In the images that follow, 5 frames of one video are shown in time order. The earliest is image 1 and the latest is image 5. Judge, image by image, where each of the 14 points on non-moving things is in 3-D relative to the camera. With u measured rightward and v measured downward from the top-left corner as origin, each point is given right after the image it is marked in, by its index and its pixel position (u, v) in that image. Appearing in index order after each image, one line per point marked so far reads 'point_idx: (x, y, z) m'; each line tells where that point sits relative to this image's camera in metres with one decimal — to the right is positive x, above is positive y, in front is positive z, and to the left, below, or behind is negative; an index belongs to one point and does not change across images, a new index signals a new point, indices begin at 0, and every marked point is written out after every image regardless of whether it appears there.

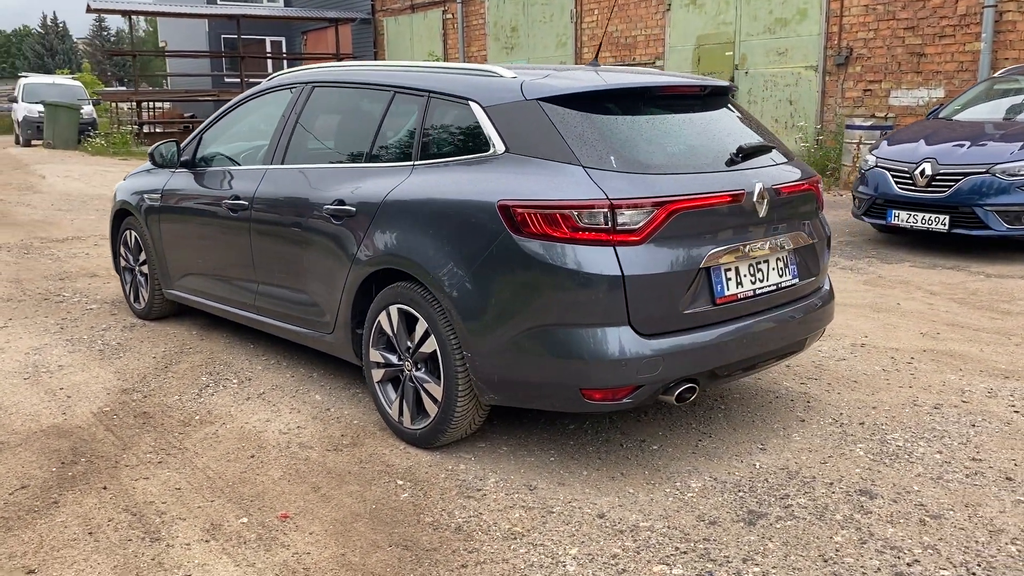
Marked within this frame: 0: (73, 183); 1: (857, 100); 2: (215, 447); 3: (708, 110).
0: (-6.8, +1.6, +13.8) m
1: (+5.0, +2.7, +12.8) m
2: (-1.2, -0.7, +3.7) m
3: (+0.8, +0.7, +3.7) m
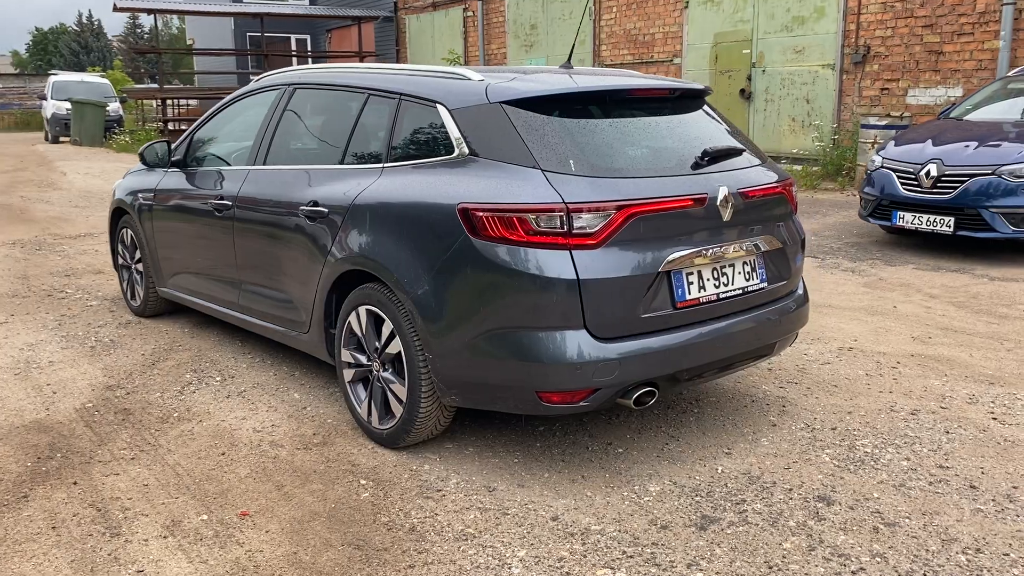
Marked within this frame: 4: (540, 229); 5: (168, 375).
0: (-6.6, +1.7, +14.0) m
1: (+5.1, +2.7, +12.7) m
2: (-1.4, -0.6, +3.7) m
3: (+0.7, +0.7, +3.7) m
4: (+0.1, +0.2, +3.0) m
5: (-1.8, -0.4, +4.6) m
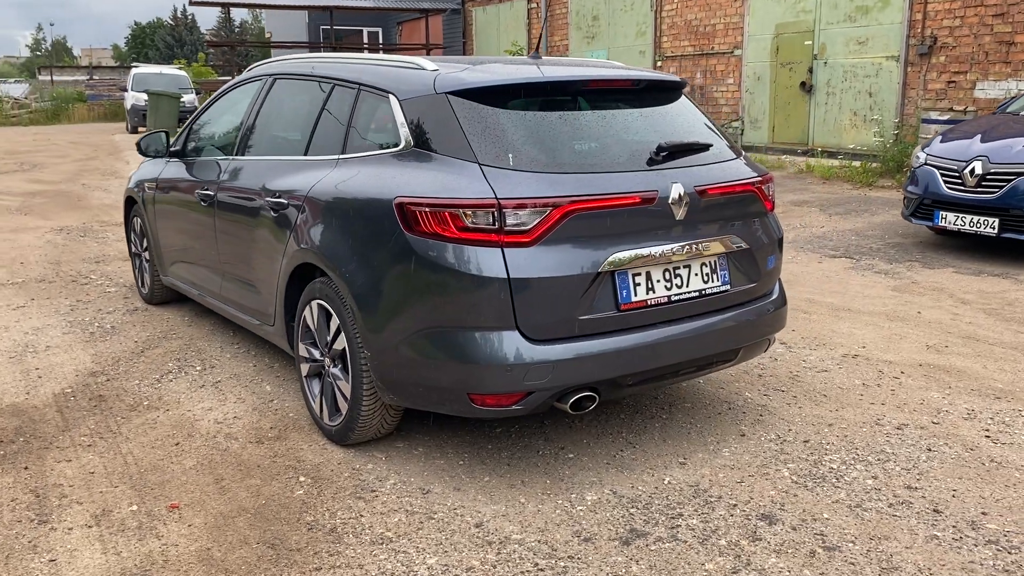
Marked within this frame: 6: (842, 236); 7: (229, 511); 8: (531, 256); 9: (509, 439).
0: (-5.8, +1.9, +14.4) m
1: (+5.8, +2.6, +12.1) m
2: (-1.5, -0.6, +3.8) m
3: (+0.5, +0.7, +3.5) m
4: (-0.1, +0.2, +2.9) m
5: (-1.9, -0.4, +4.6) m
6: (+3.0, +0.5, +8.2) m
7: (-1.0, -0.8, +3.1) m
8: (+0.1, +0.1, +2.9) m
9: (0.0, -0.6, +3.6) m
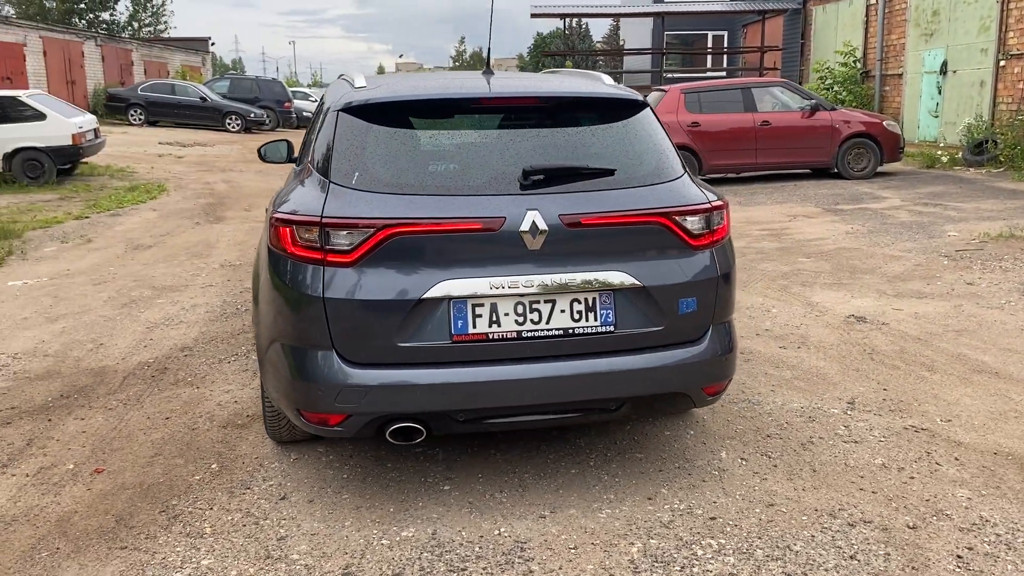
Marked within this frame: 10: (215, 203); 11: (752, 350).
0: (-1.1, +2.1, +15.7) m
1: (+8.6, +1.9, +8.9) m
2: (-1.7, -0.6, +4.3) m
3: (+0.2, +0.6, +3.2) m
4: (-0.7, +0.2, +3.0) m
5: (-1.6, -0.3, +5.2) m
6: (+4.4, +0.1, +6.5) m
7: (-1.5, -0.7, +3.4) m
8: (-0.5, 0.0, +2.9) m
9: (-0.4, -0.7, +3.5) m
10: (-4.1, +1.2, +12.2) m
11: (+1.3, -0.4, +5.0) m
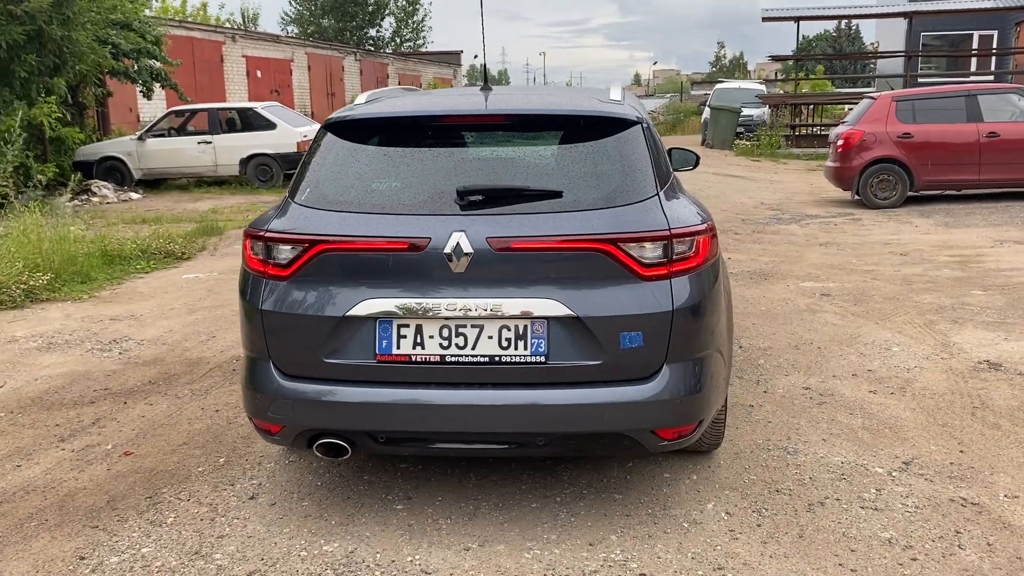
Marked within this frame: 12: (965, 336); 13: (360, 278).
0: (+2.4, +1.9, +15.4) m
1: (+9.8, +1.3, +6.3) m
2: (-1.5, -0.6, +4.6) m
3: (0.0, +0.5, +3.1) m
4: (-0.9, +0.1, +3.1) m
5: (-1.2, -0.4, +5.5) m
6: (+4.9, -0.3, +5.1) m
7: (-1.5, -0.8, +3.7) m
8: (-0.7, 0.0, +3.0) m
9: (-0.5, -0.7, +3.5) m
10: (-1.5, +1.2, +12.9) m
11: (+1.6, -0.5, +4.5) m
12: (+2.8, -0.3, +5.6) m
13: (-0.5, 0.0, +2.9) m
